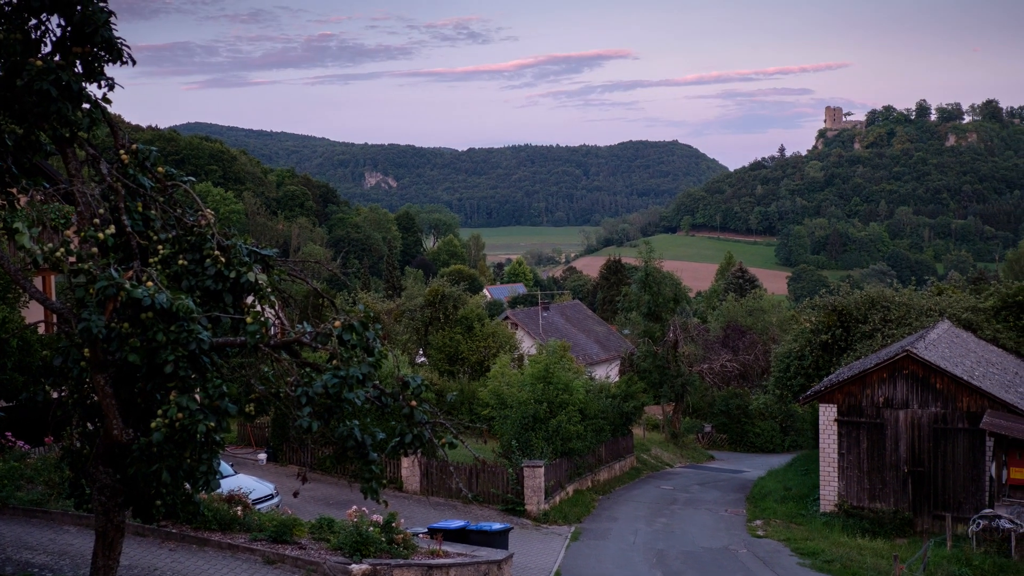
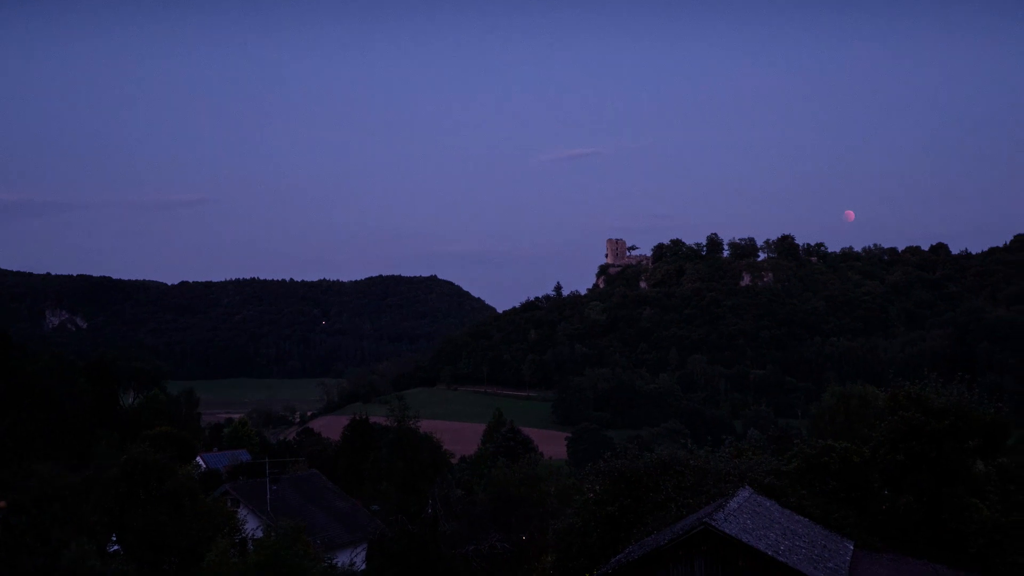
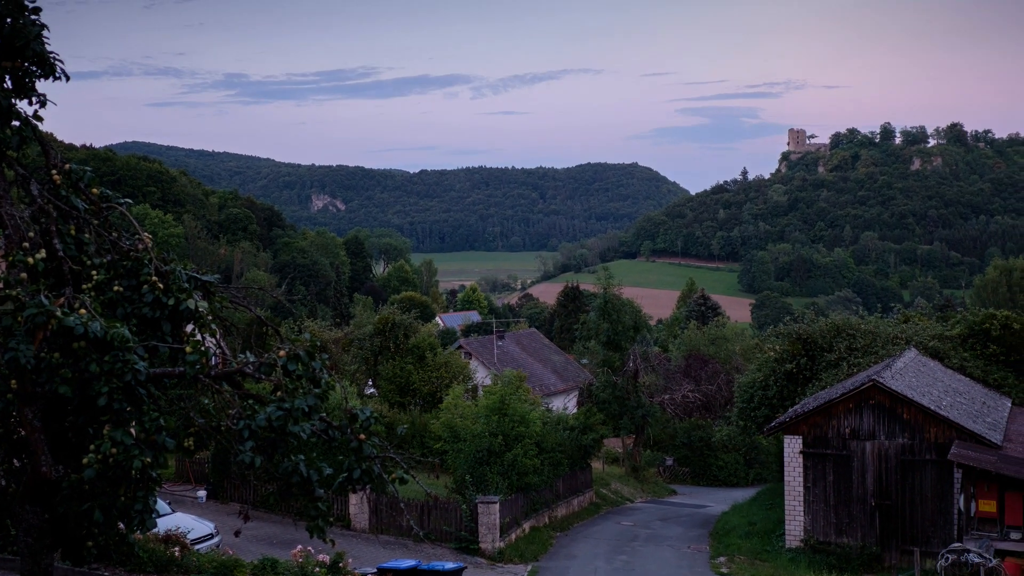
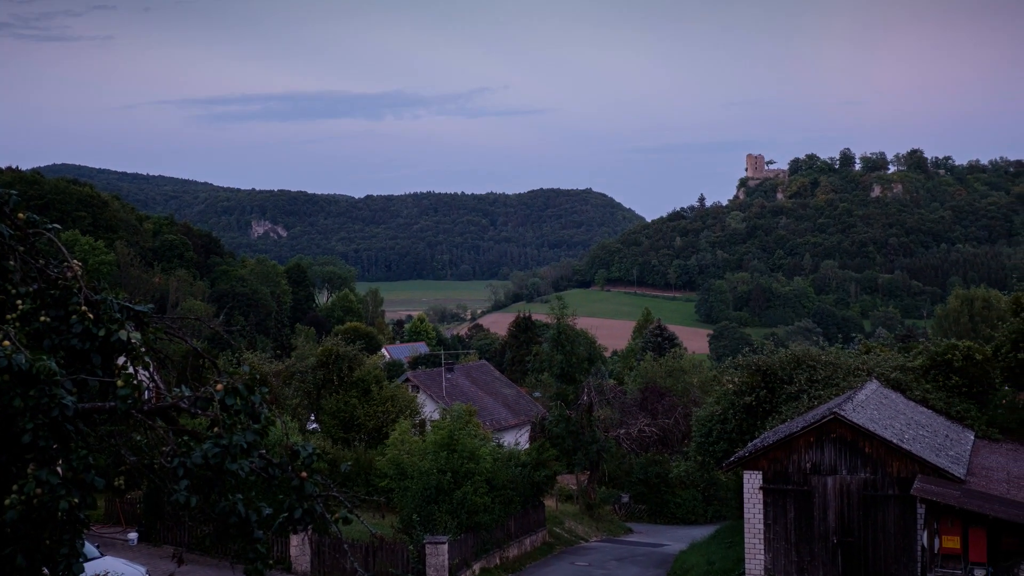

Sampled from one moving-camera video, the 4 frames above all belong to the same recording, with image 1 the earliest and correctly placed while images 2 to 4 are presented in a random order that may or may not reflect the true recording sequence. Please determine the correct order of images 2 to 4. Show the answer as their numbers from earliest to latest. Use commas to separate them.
3, 4, 2
